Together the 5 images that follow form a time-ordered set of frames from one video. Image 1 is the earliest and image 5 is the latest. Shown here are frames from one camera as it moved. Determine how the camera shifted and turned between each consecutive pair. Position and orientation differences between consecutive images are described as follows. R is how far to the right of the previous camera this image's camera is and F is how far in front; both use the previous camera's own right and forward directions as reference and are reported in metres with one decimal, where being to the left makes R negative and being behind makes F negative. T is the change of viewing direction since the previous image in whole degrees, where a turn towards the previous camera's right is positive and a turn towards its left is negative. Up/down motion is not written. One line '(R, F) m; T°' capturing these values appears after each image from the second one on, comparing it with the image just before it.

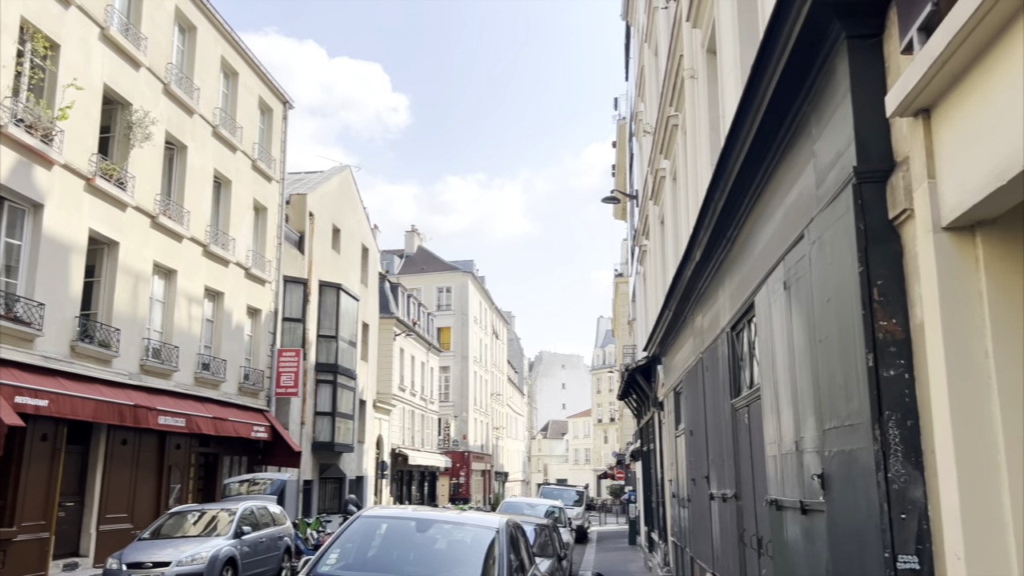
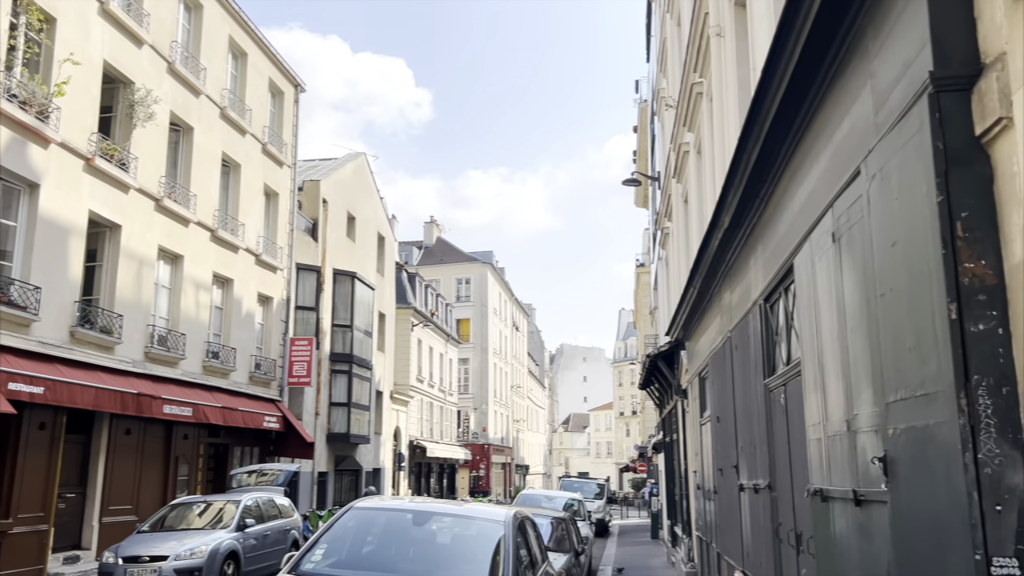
(+0.1, +0.7) m; -1°
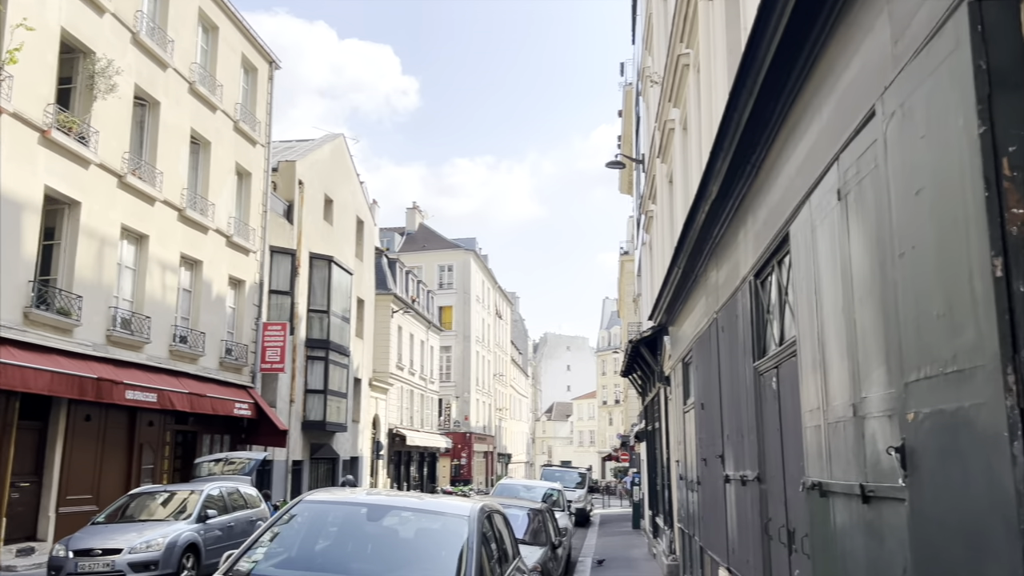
(+0.1, +0.6) m; +1°
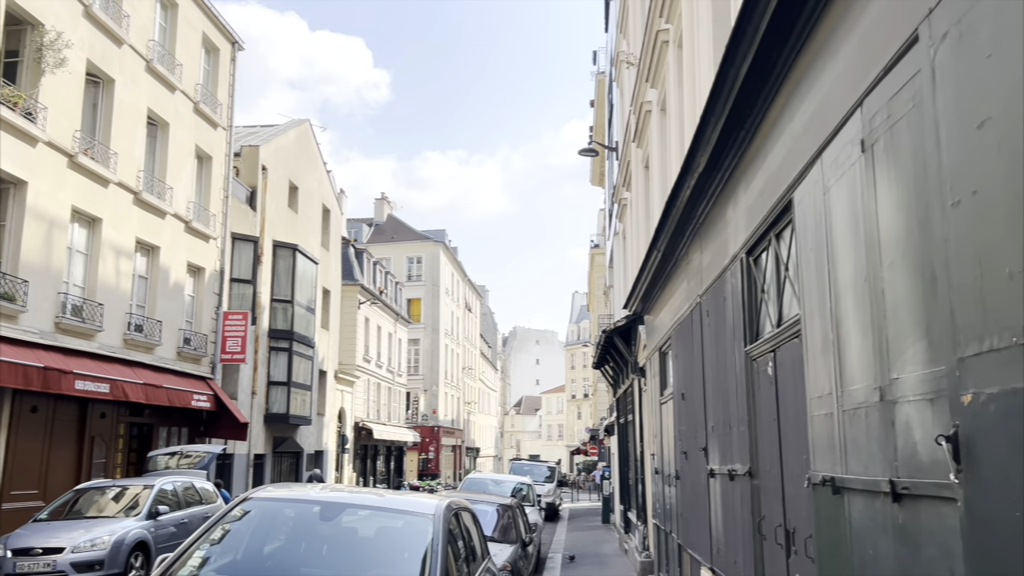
(0.0, +0.5) m; +2°
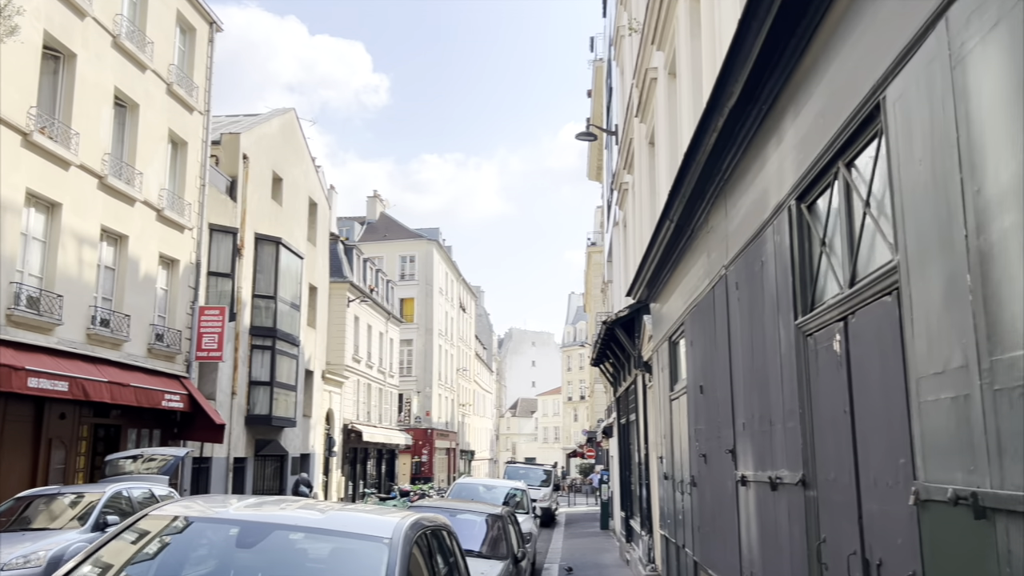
(+0.1, +1.2) m; 0°
